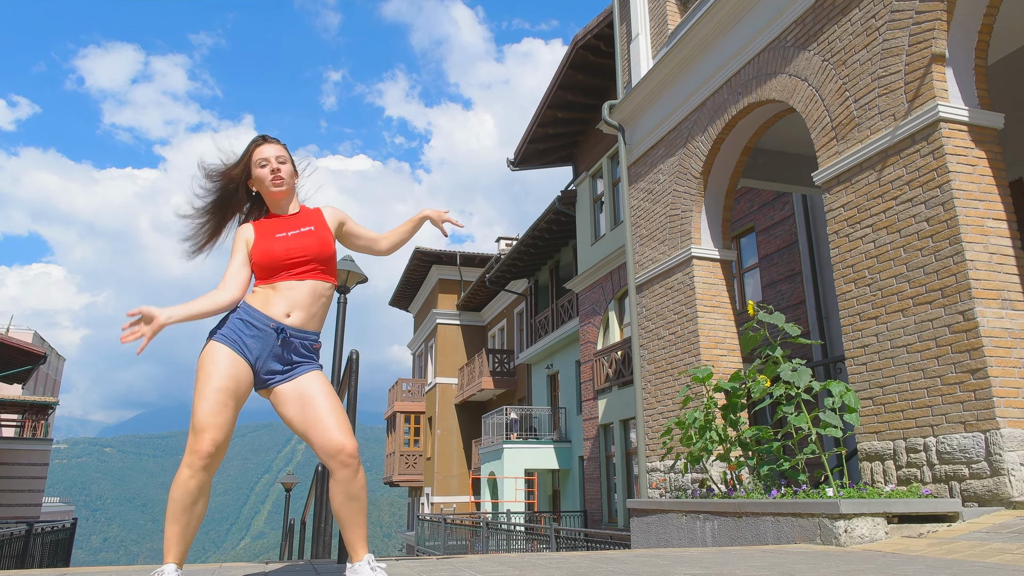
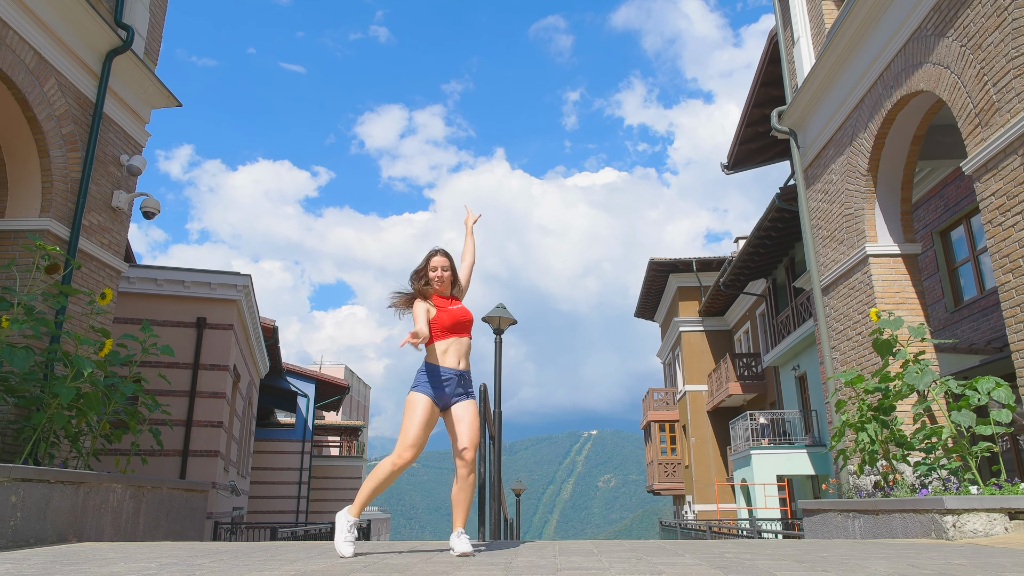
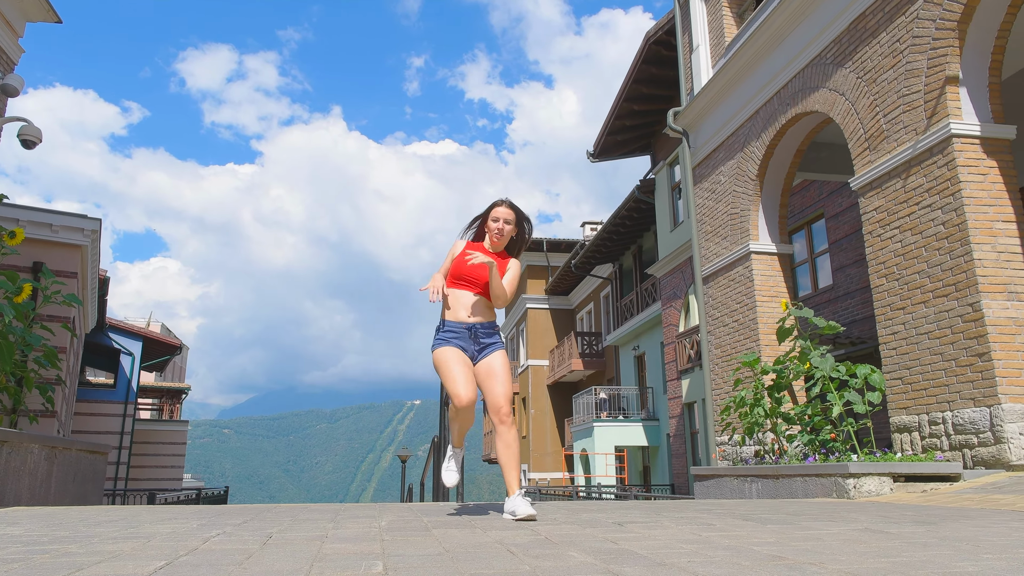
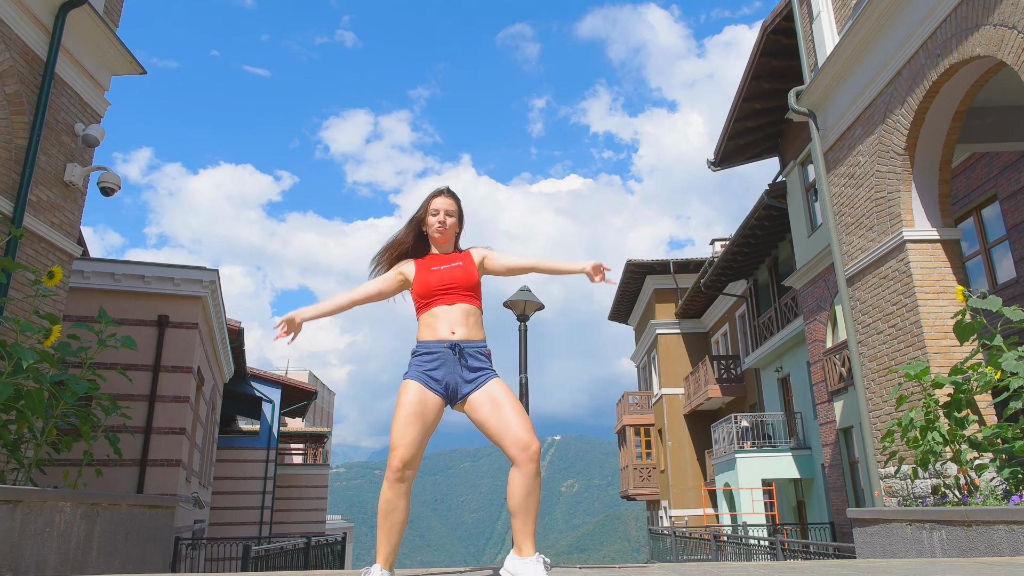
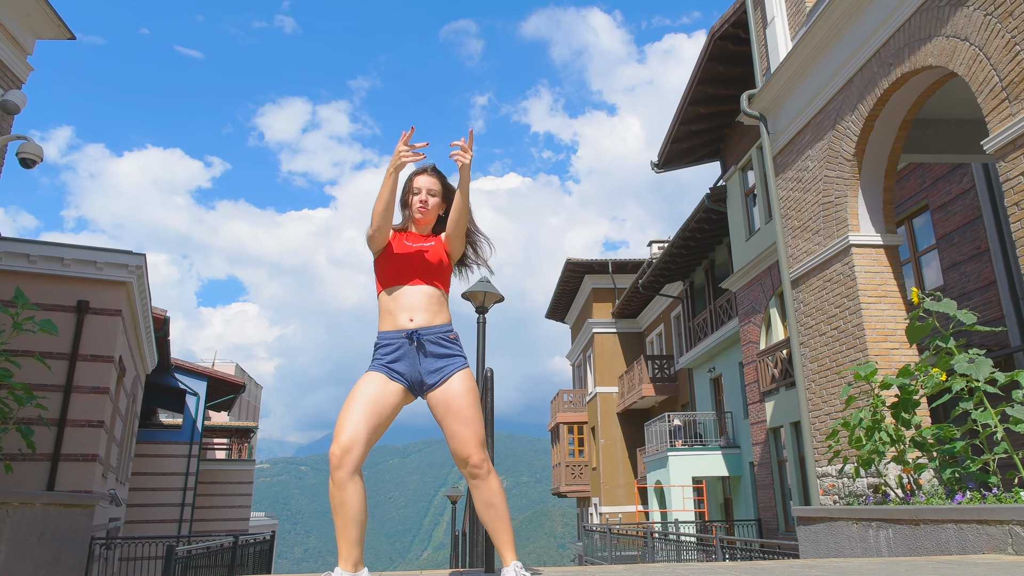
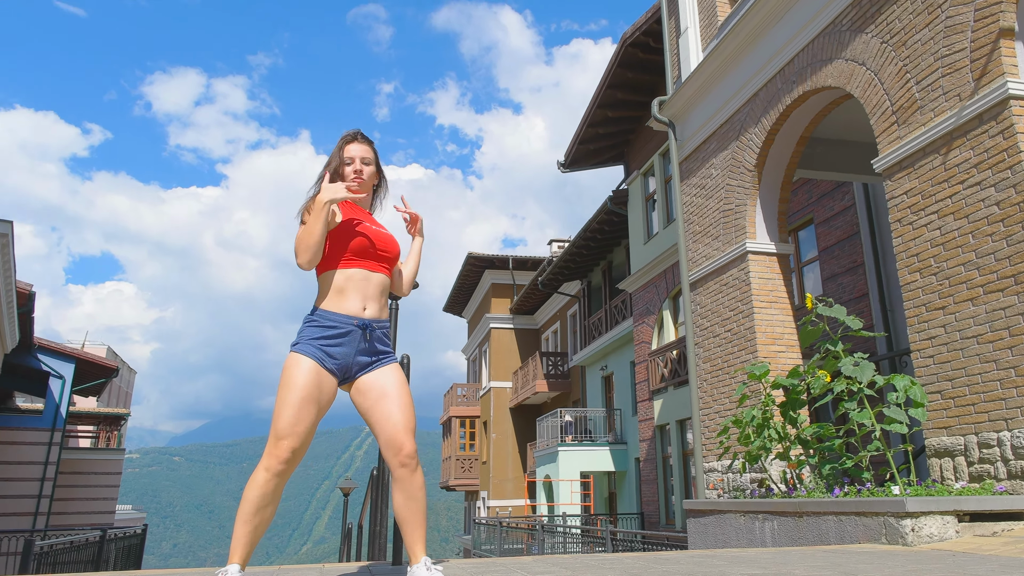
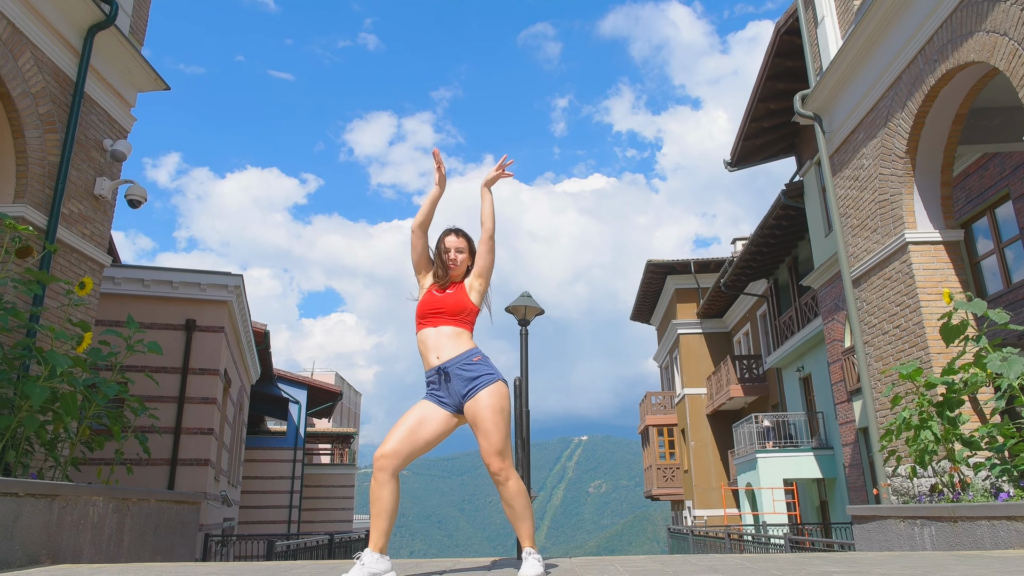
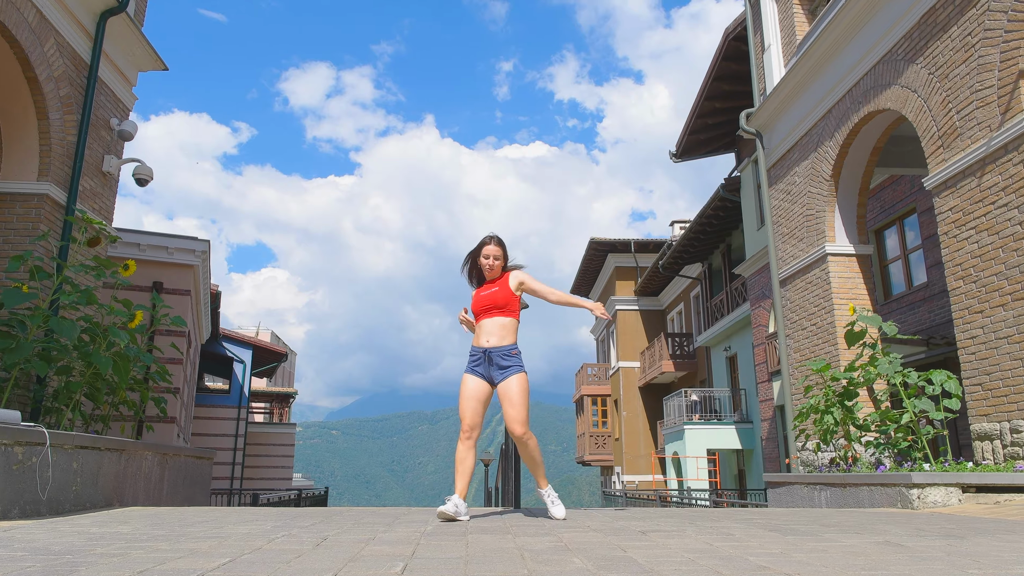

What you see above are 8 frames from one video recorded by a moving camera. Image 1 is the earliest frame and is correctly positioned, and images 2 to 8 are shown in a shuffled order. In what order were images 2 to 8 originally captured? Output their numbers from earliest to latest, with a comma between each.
6, 5, 4, 7, 2, 8, 3
